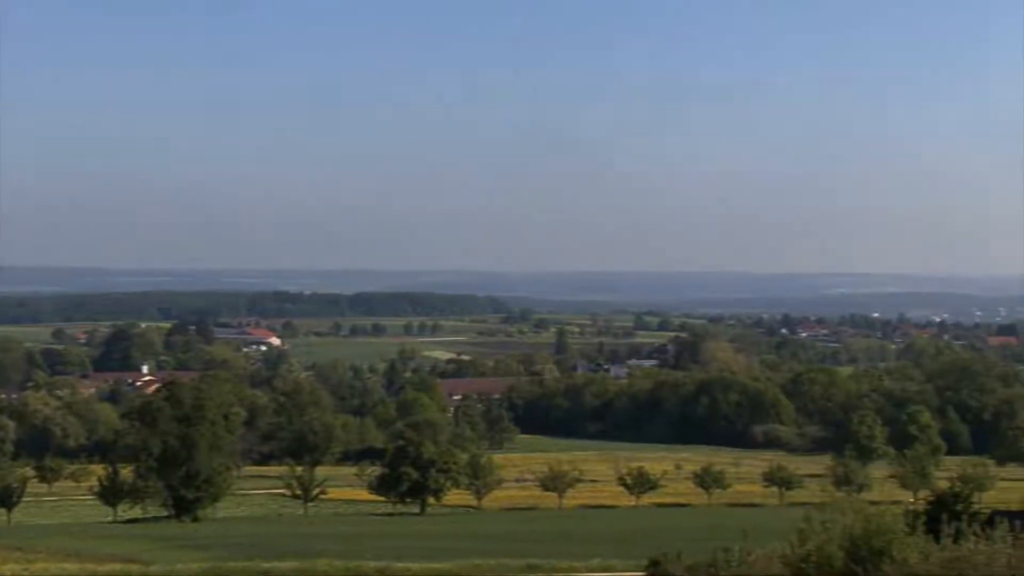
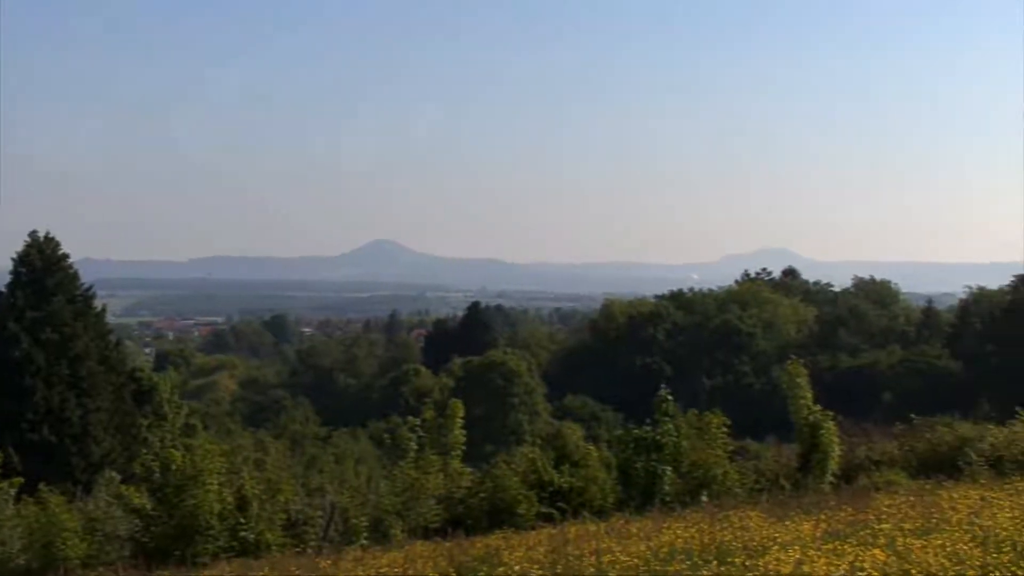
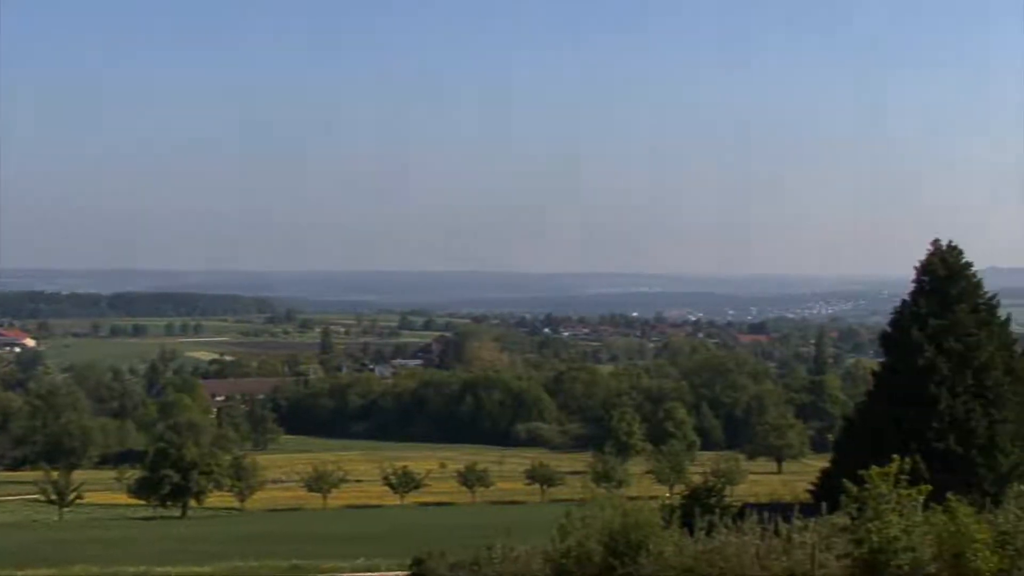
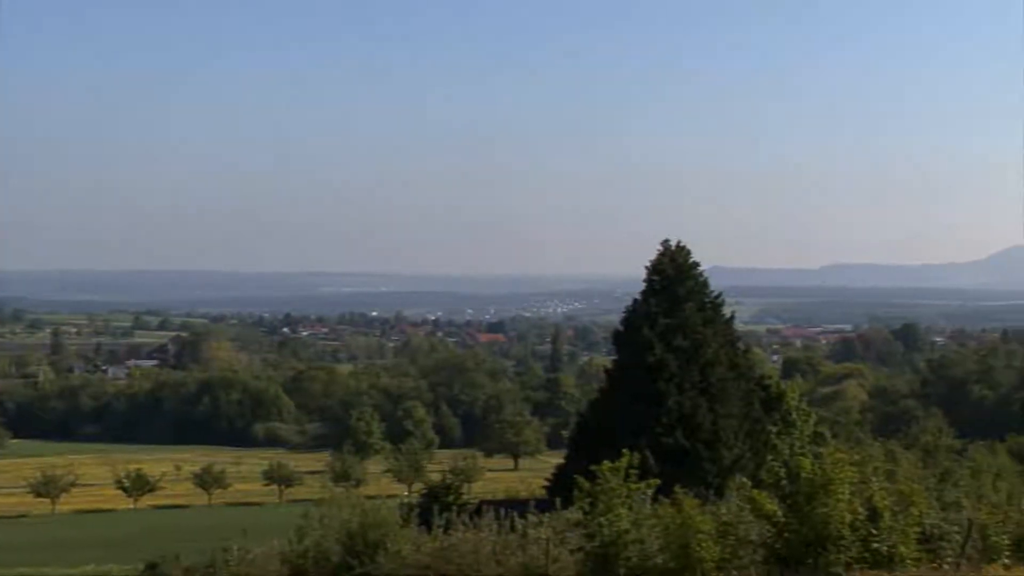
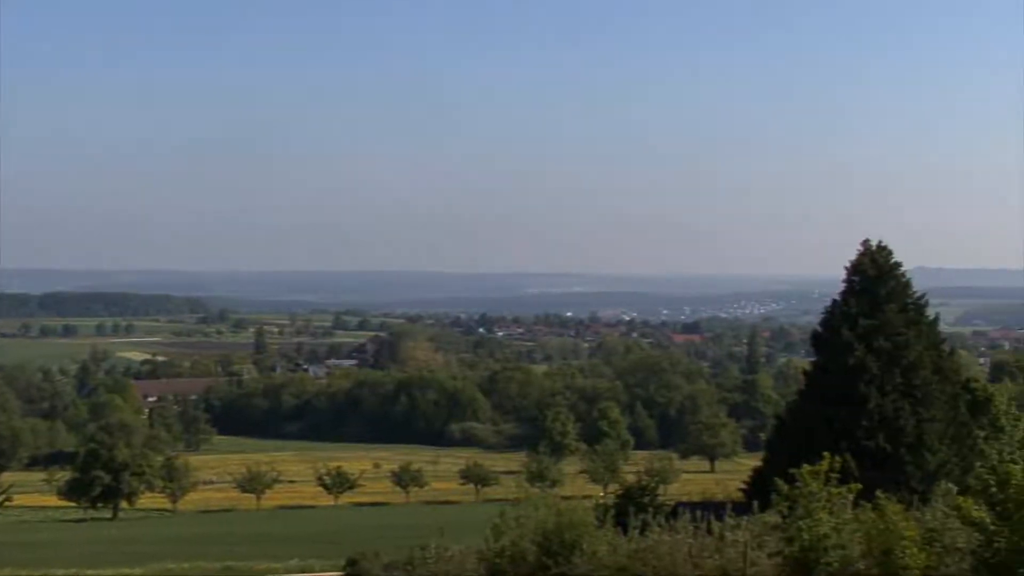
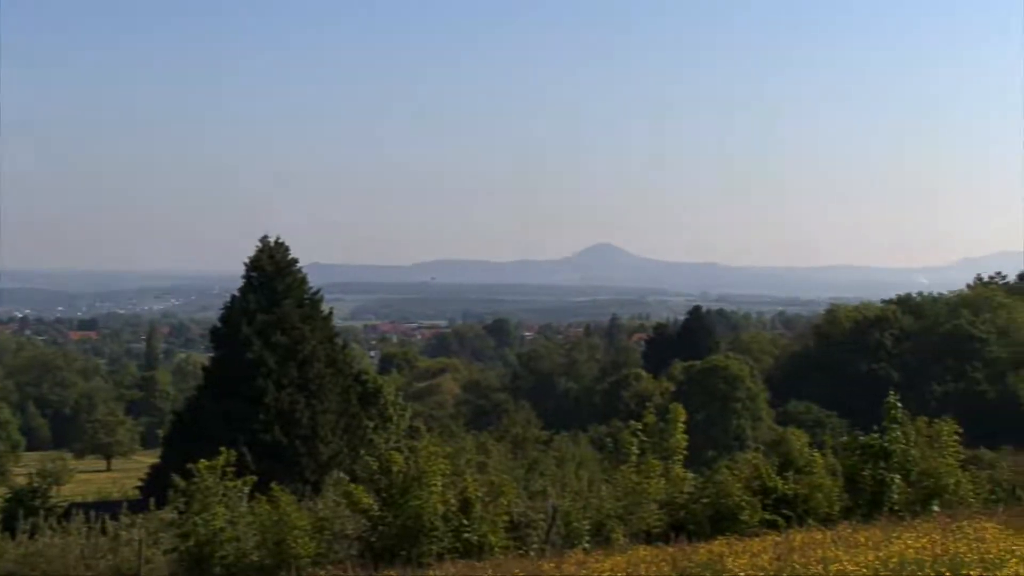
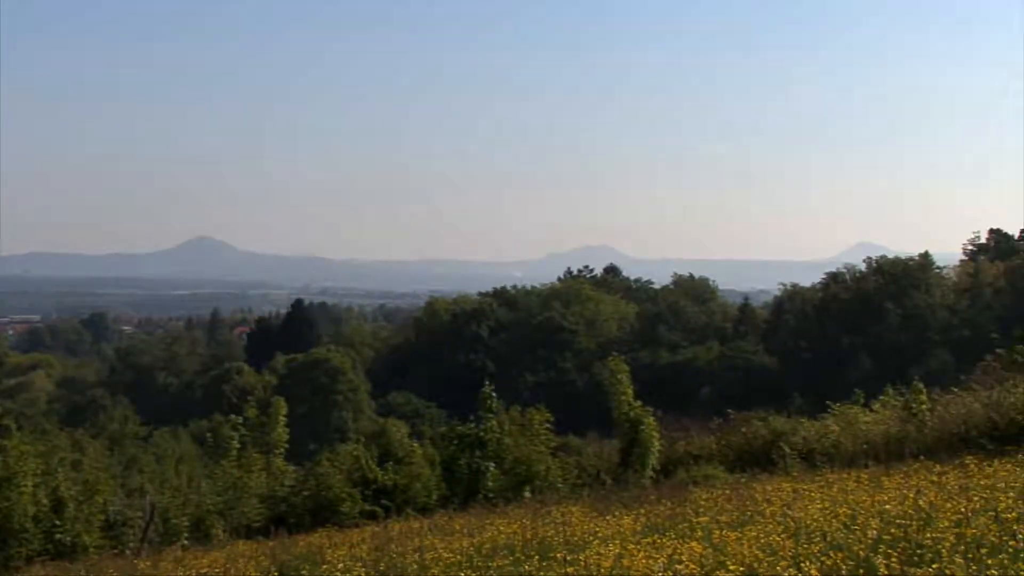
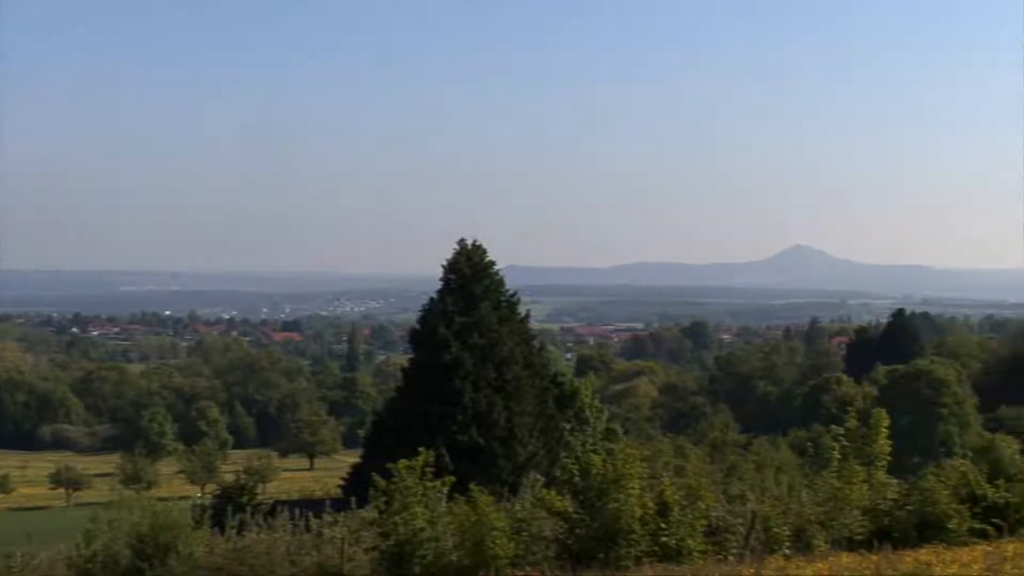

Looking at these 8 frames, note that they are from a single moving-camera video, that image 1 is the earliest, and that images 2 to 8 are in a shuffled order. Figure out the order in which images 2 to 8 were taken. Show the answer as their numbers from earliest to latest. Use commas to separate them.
3, 5, 4, 8, 6, 2, 7
